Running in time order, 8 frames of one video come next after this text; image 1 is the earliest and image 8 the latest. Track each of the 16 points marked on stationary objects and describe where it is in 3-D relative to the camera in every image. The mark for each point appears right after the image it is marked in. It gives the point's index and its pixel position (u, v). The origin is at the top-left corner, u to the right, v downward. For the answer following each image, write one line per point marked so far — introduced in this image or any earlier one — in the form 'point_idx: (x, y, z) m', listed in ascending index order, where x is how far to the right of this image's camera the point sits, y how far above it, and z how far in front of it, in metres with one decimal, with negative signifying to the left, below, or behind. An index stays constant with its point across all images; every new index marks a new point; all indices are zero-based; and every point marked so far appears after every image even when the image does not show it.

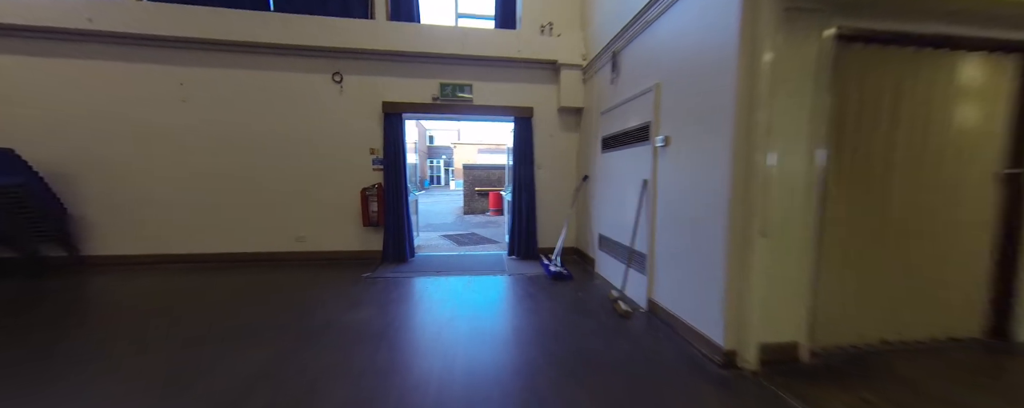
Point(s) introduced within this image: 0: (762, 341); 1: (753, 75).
0: (+1.5, -0.8, +1.7) m
1: (+1.3, +0.7, +1.6) m
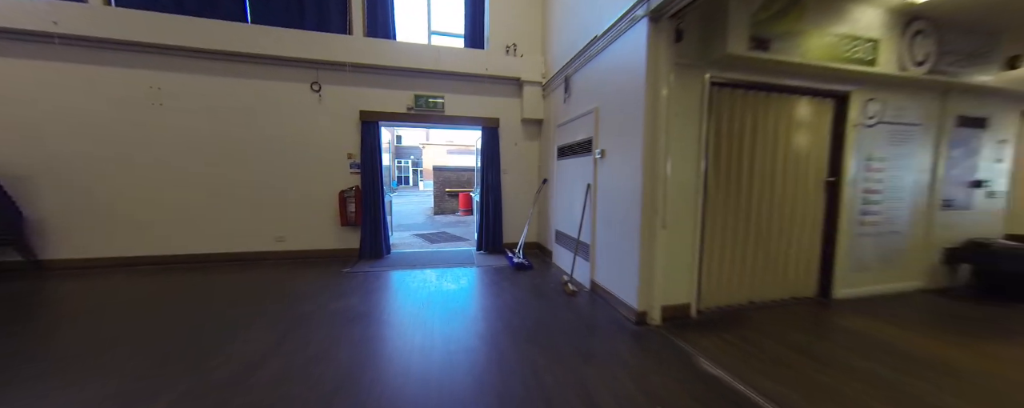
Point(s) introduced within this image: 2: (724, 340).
0: (+1.2, -0.8, +2.4) m
1: (+1.1, +0.8, +2.2) m
2: (+1.6, -1.0, +2.1) m
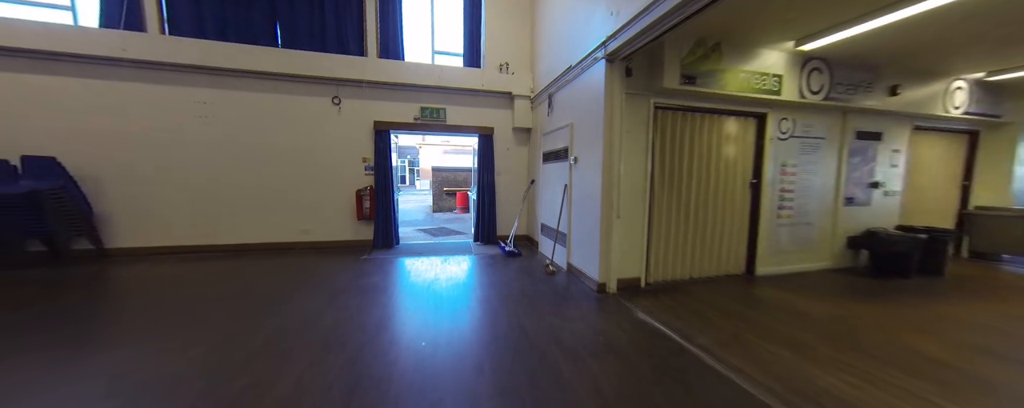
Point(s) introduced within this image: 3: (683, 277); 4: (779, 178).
0: (+1.1, -0.7, +3.1) m
1: (+1.0, +0.8, +2.9) m
2: (+1.5, -0.9, +2.8) m
3: (+2.0, -0.8, +3.4) m
4: (+3.2, +0.3, +3.5) m
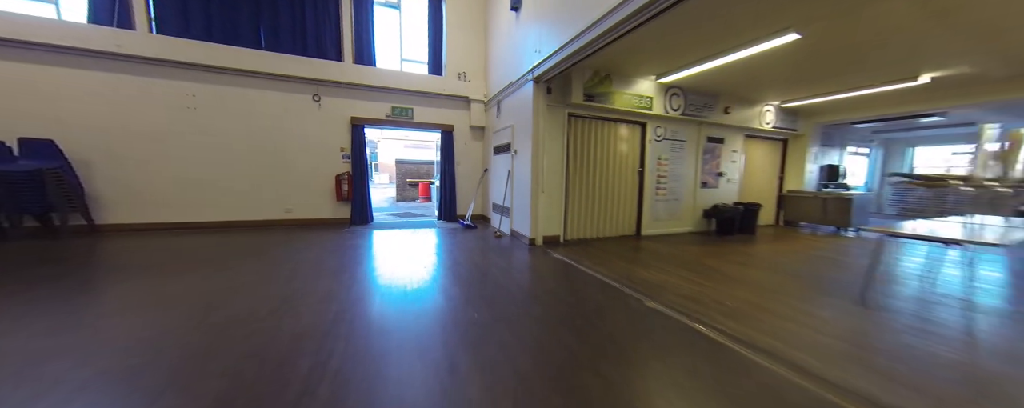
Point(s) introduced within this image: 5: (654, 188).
0: (+0.5, -0.4, +4.4) m
1: (+0.4, +1.1, +4.2) m
2: (+0.9, -0.6, +4.2) m
3: (+1.3, -0.5, +4.8) m
4: (+2.5, +0.6, +5.1) m
5: (+2.5, +0.3, +5.1) m
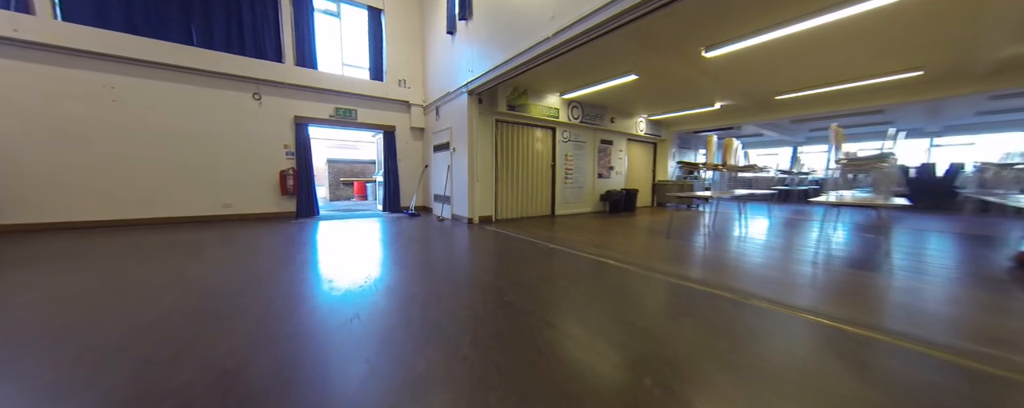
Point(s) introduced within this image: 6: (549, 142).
0: (-0.6, -0.2, +5.4) m
1: (-0.7, +1.3, +5.2) m
2: (-0.2, -0.4, +5.3) m
3: (+0.1, -0.2, +6.0) m
4: (+1.2, +0.9, +6.6) m
5: (+1.2, +0.6, +6.6) m
6: (+0.8, +1.4, +6.3) m
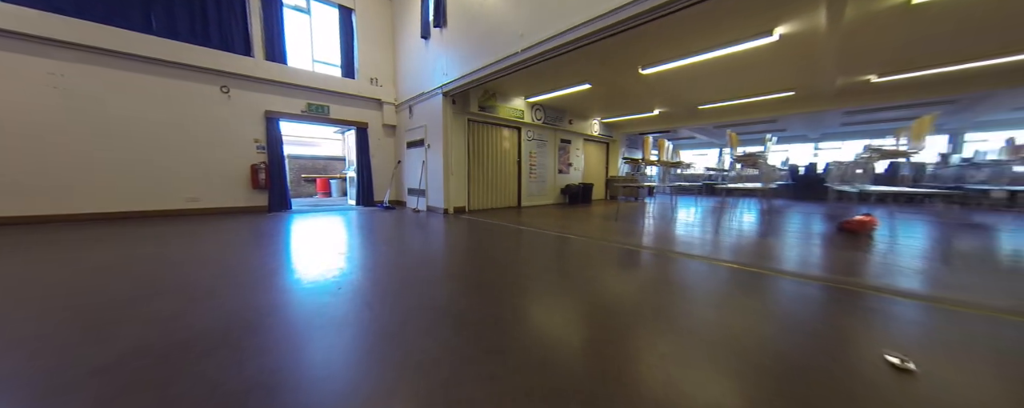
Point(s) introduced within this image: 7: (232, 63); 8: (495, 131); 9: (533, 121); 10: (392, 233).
0: (-1.2, 0.0, +5.9) m
1: (-1.3, +1.5, +5.7) m
2: (-0.8, -0.2, +5.9) m
3: (-0.6, -0.1, +6.6) m
4: (+0.4, +1.1, +7.3) m
5: (+0.4, +0.8, +7.3) m
6: (+0.1, +1.5, +7.0) m
7: (-5.1, +2.5, +5.2) m
8: (-0.4, +1.7, +6.6) m
9: (+0.5, +2.0, +7.0) m
10: (-2.0, -0.5, +4.9) m
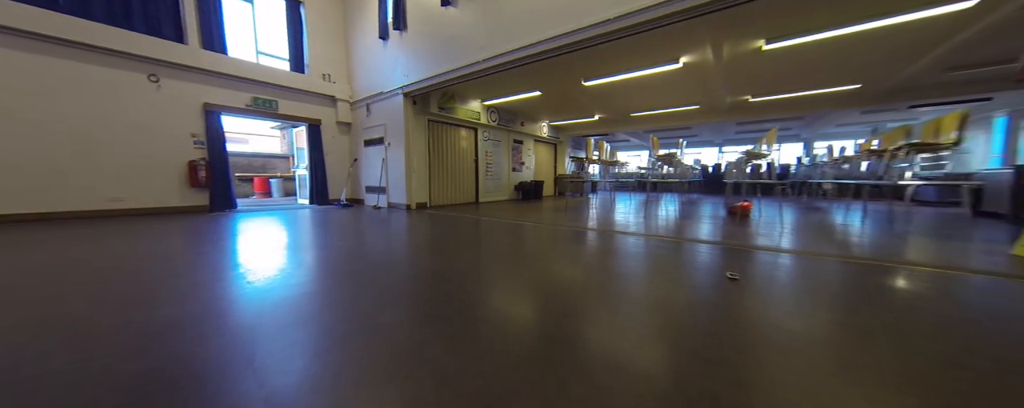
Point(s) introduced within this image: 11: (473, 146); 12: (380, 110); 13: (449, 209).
0: (-2.1, 0.0, +6.2) m
1: (-2.2, +1.6, +5.9) m
2: (-1.6, -0.1, +6.2) m
3: (-1.5, 0.0, +6.9) m
4: (-0.7, +1.2, +7.7) m
5: (-0.7, +0.9, +7.8) m
6: (-1.0, +1.6, +7.4) m
7: (-5.8, +2.5, +4.8) m
8: (-1.4, +1.7, +7.0) m
9: (-0.6, +2.1, +7.5) m
10: (-2.7, -0.4, +5.0) m
11: (-1.0, +1.5, +7.4) m
12: (-2.9, +2.0, +6.3) m
13: (-1.4, -0.1, +6.3) m
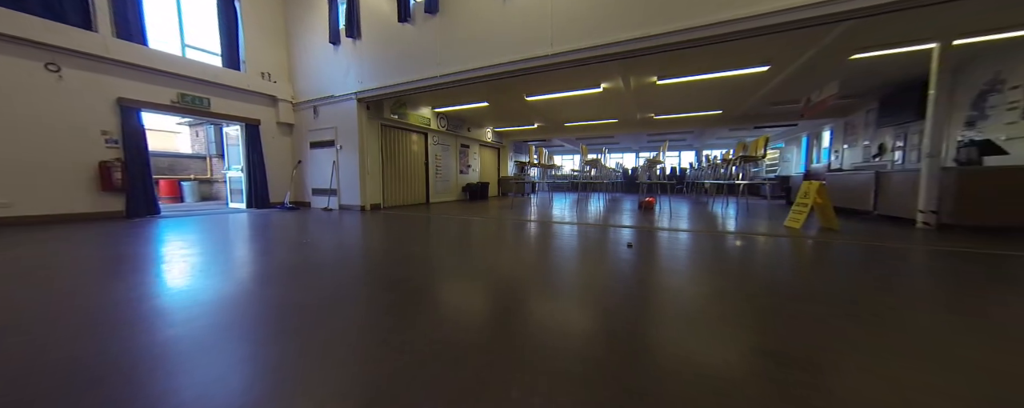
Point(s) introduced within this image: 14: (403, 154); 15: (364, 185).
0: (-3.1, 0.0, +6.3) m
1: (-3.2, +1.5, +6.0) m
2: (-2.7, -0.2, +6.4) m
3: (-2.8, 0.0, +7.2) m
4: (-2.2, +1.2, +8.1) m
5: (-2.2, +0.9, +8.2) m
6: (-2.4, +1.6, +7.8) m
7: (-6.6, +2.5, +4.3) m
8: (-2.7, +1.7, +7.2) m
9: (-2.0, +2.1, +8.0) m
10: (-3.5, -0.4, +5.0) m
11: (-2.4, +1.4, +7.8) m
12: (-4.0, +2.0, +6.3) m
13: (-2.5, -0.1, +6.6) m
14: (-2.7, +1.2, +7.2) m
15: (-3.2, +0.4, +6.2) m
